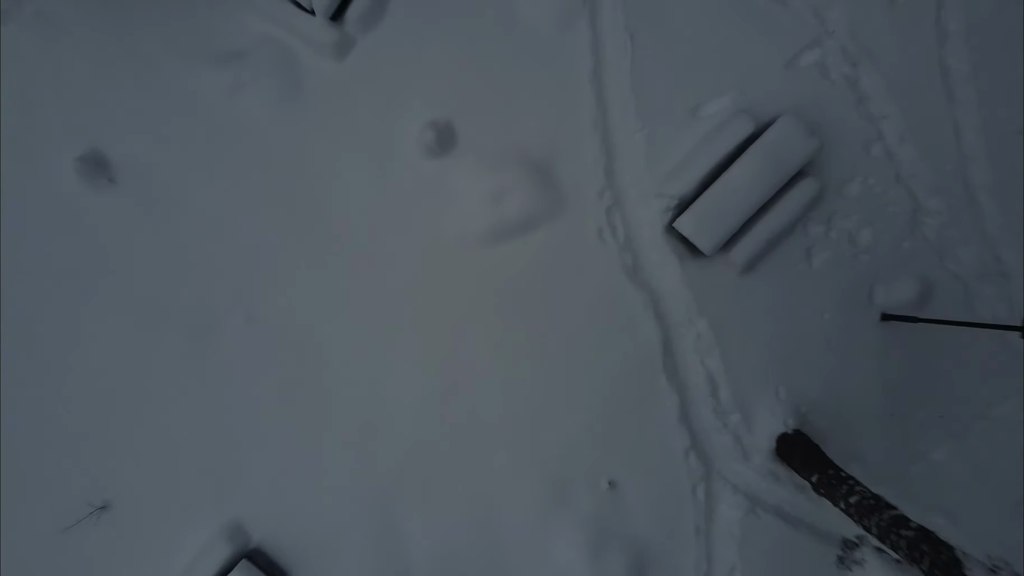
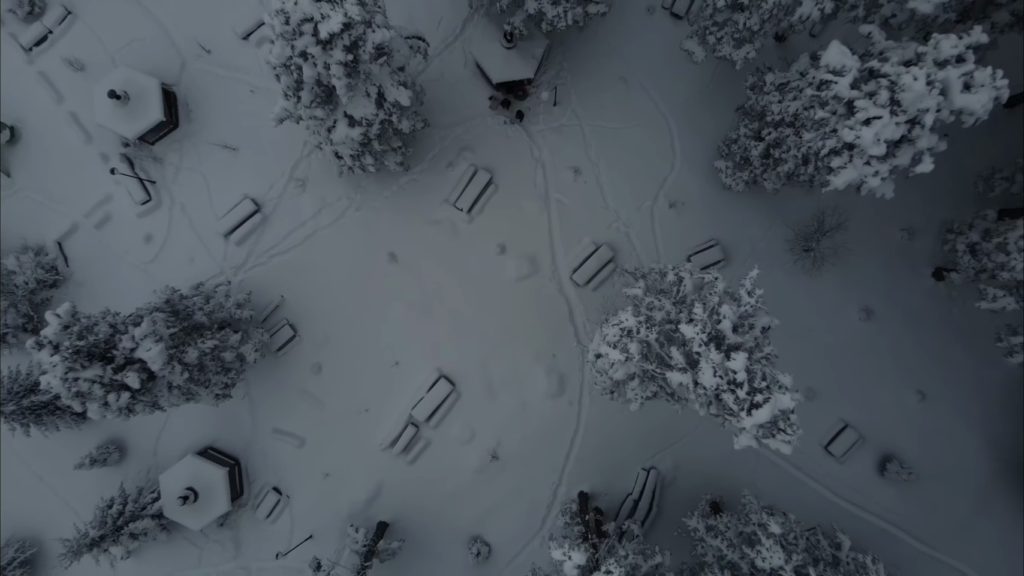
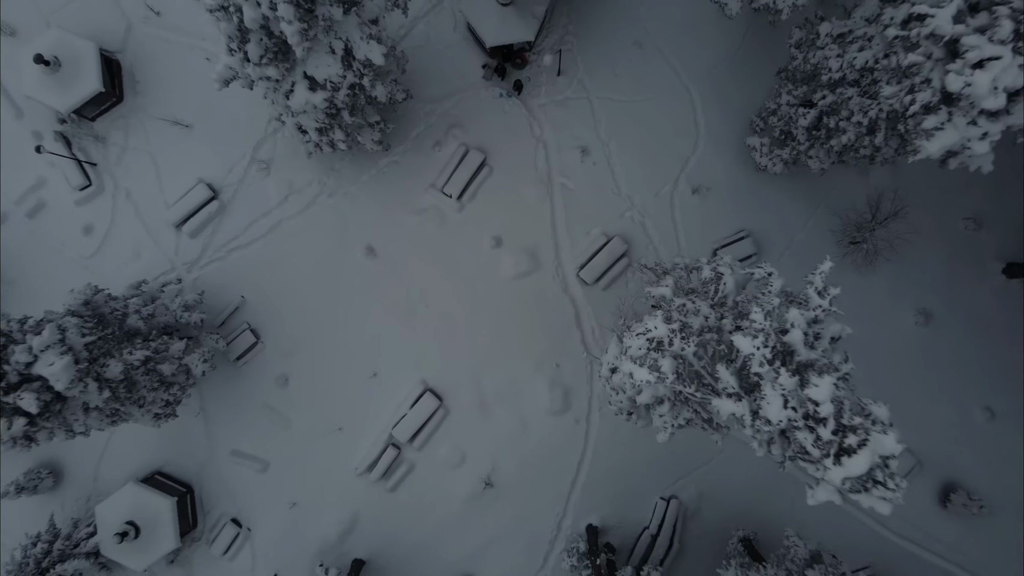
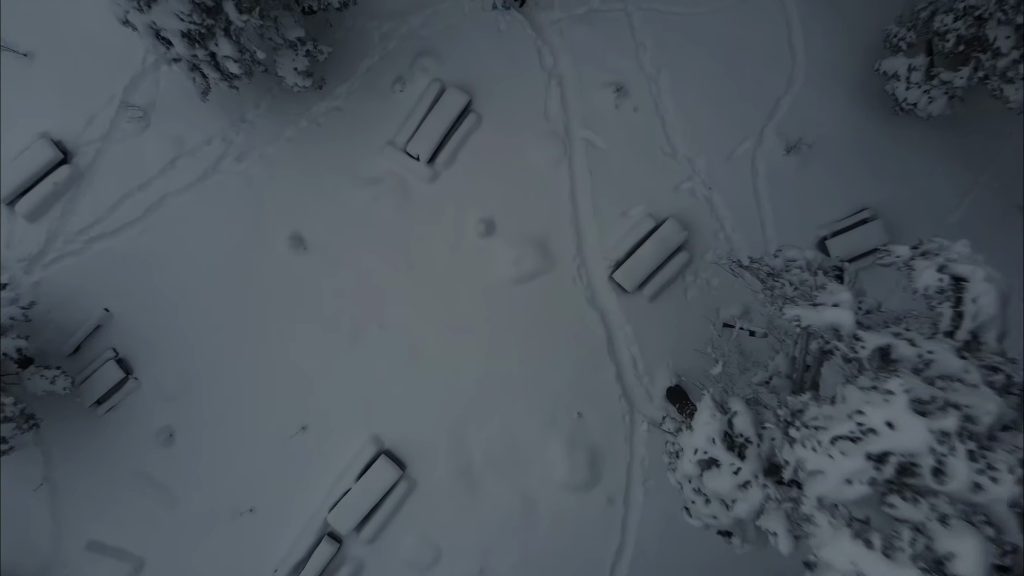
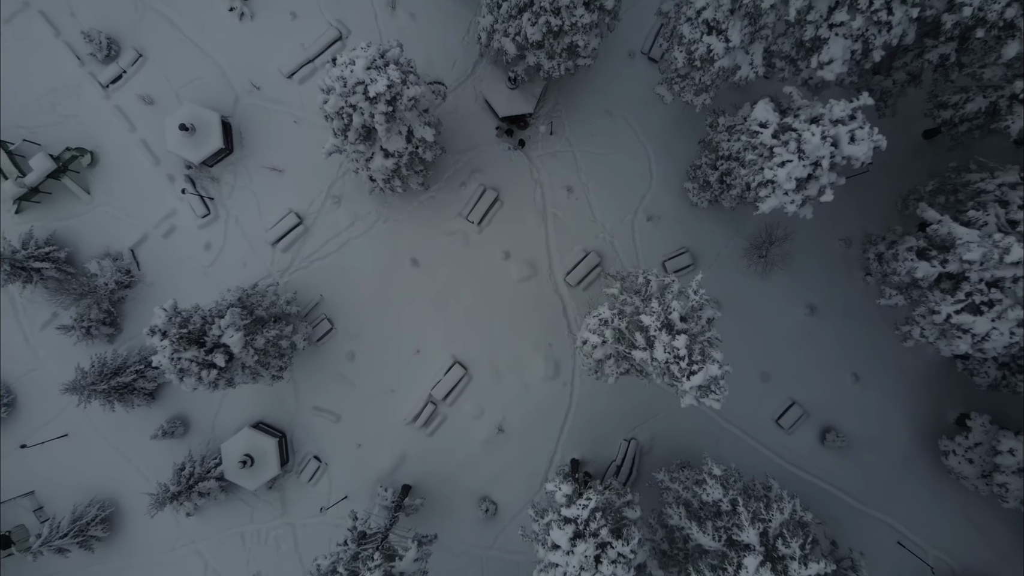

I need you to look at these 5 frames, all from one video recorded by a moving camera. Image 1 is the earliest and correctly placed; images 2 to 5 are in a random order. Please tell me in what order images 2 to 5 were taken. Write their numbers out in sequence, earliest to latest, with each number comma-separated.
4, 3, 2, 5
